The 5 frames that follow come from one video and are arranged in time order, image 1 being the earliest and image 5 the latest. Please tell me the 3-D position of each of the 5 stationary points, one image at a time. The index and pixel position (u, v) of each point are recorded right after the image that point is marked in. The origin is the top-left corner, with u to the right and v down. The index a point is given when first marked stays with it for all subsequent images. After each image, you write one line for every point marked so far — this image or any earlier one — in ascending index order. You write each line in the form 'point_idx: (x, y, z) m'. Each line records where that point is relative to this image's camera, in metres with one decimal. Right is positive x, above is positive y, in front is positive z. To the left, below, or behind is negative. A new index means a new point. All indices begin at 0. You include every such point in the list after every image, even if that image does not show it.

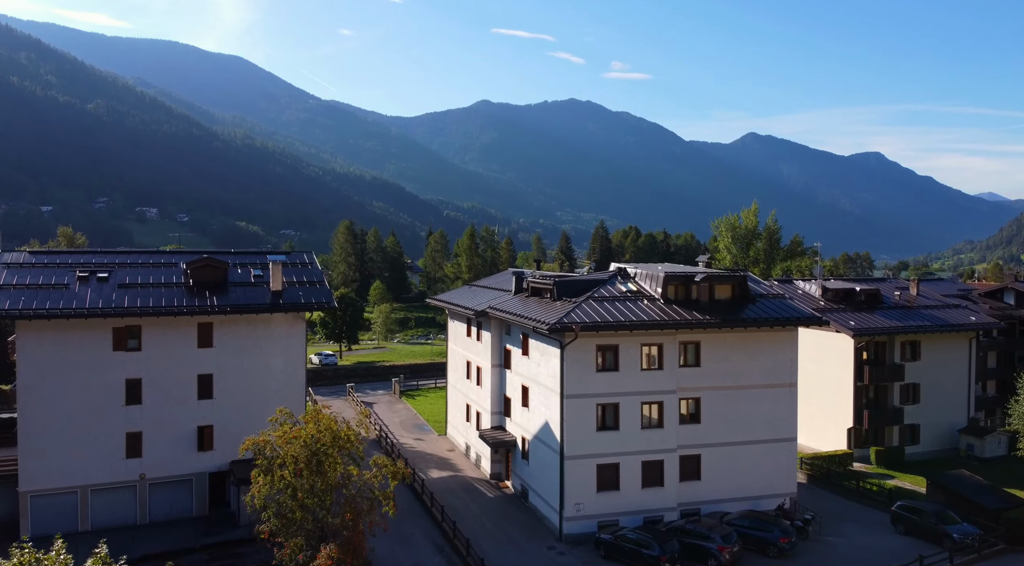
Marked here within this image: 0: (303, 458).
0: (-4.4, -3.7, +17.6) m
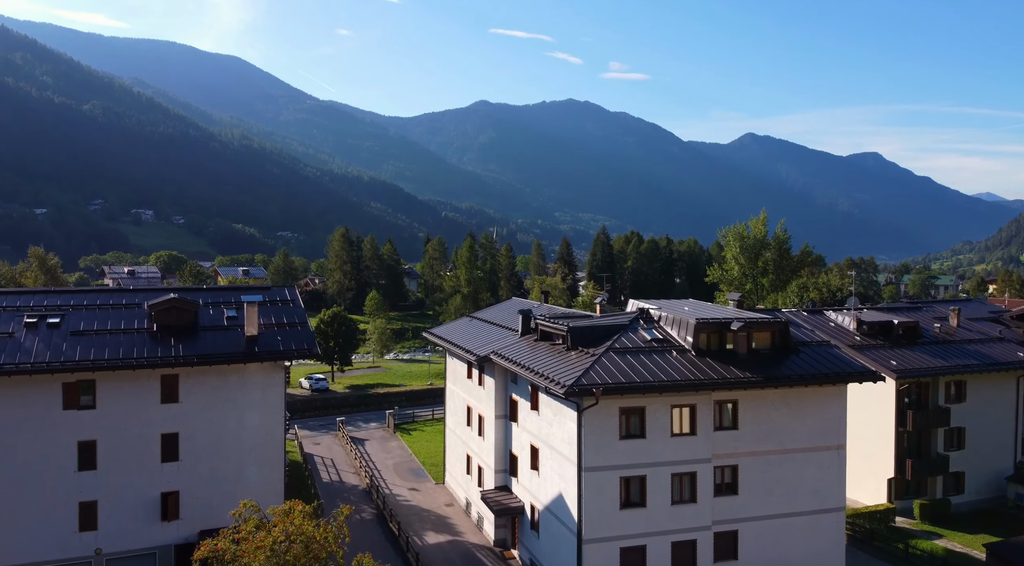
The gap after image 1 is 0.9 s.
0: (-4.1, -5.0, +14.3) m
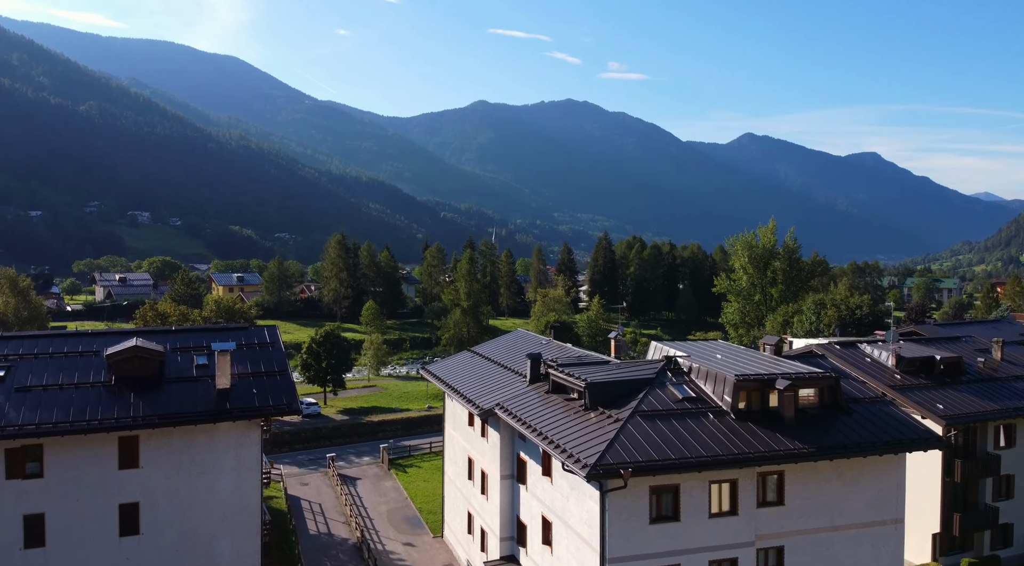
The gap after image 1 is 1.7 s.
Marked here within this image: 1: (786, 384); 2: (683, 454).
0: (-3.9, -6.2, +11.4) m
1: (+6.2, -2.3, +18.9) m
2: (+3.6, -3.5, +17.2) m
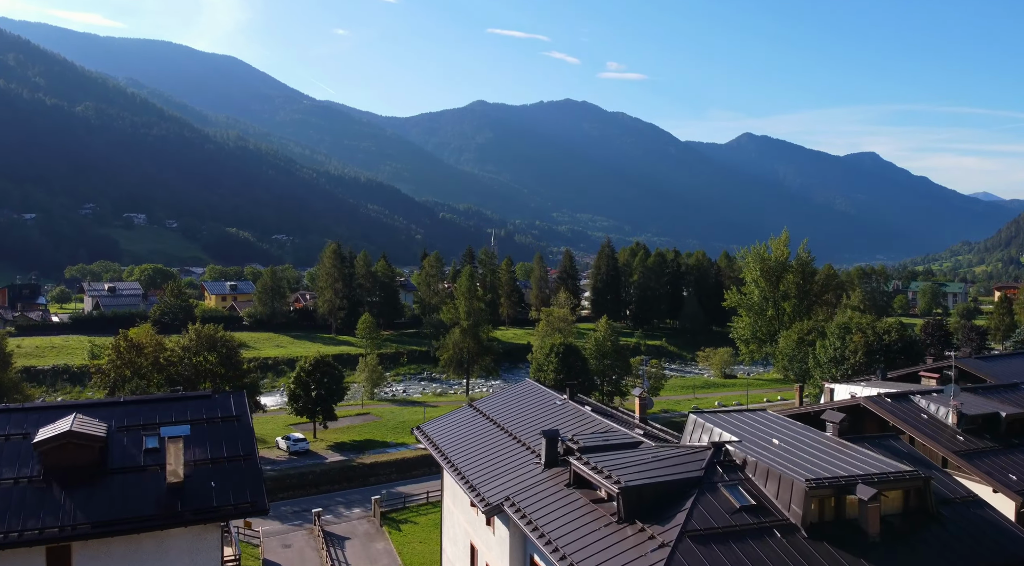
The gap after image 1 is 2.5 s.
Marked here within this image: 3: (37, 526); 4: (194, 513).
0: (-3.6, -7.7, +7.6) m
1: (+6.5, -3.8, +15.2) m
2: (+3.9, -5.1, +13.4) m
3: (-9.3, -4.7, +16.3) m
4: (-6.7, -4.8, +17.2) m
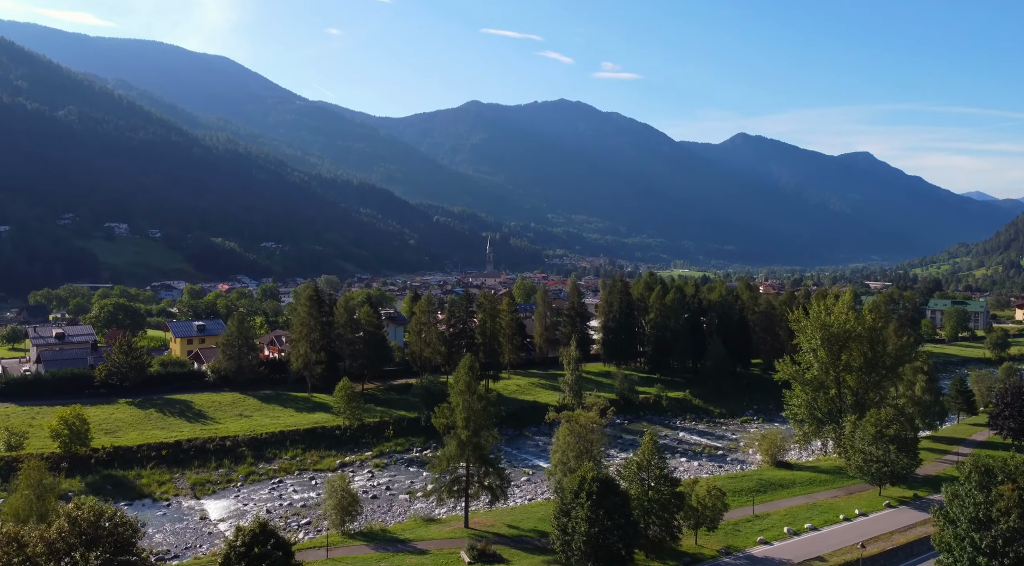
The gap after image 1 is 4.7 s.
0: (-2.4, -13.9, -7.7) m
1: (+7.6, -10.0, 0.0) m
2: (+5.1, -11.2, -1.8) m
3: (-8.2, -10.9, +1.1) m
4: (-5.5, -11.1, +2.0) m
